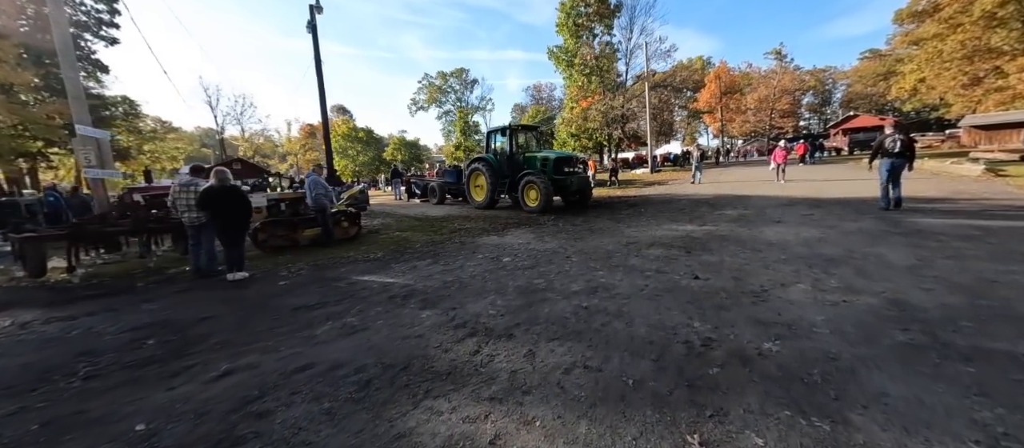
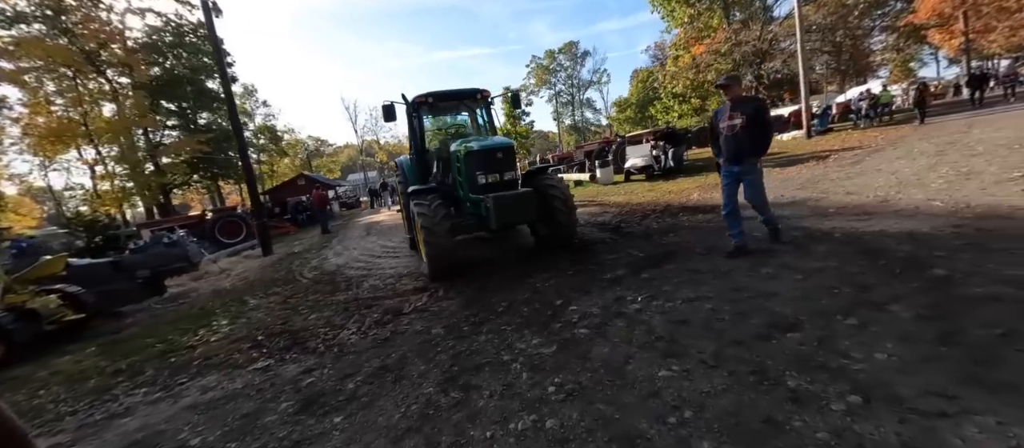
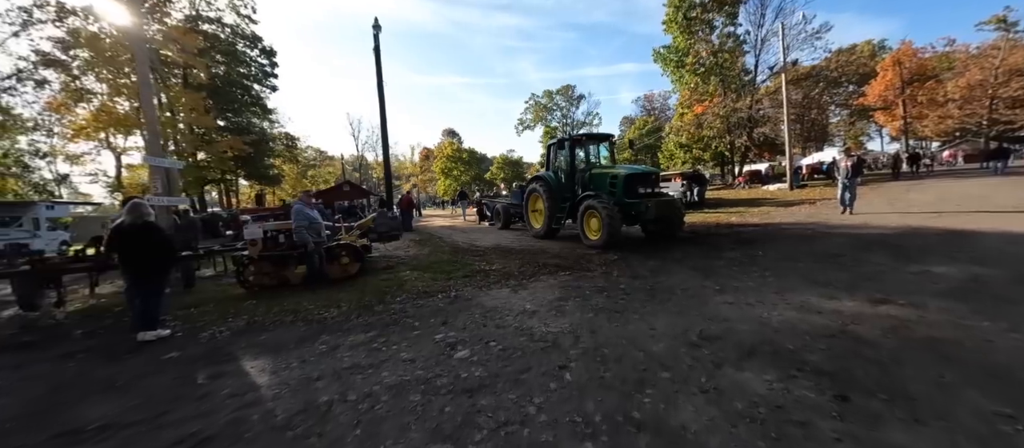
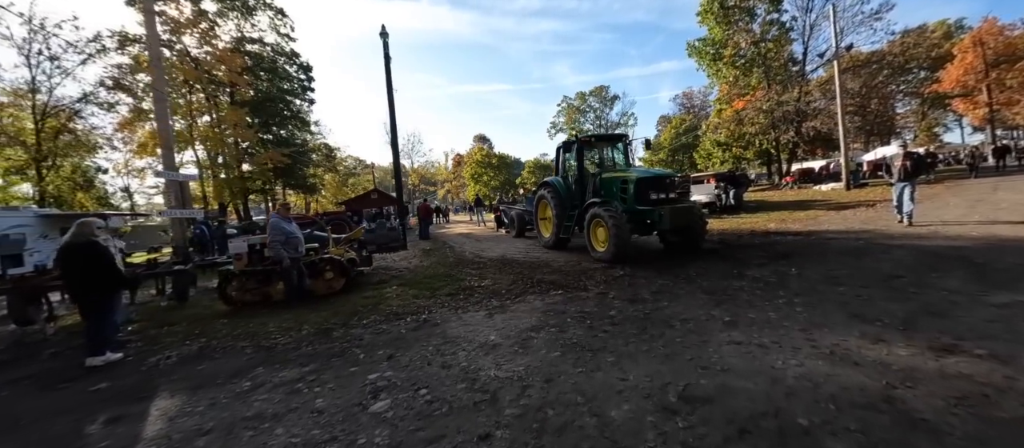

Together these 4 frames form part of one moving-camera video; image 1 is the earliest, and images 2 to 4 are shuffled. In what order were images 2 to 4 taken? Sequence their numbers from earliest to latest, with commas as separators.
3, 4, 2
